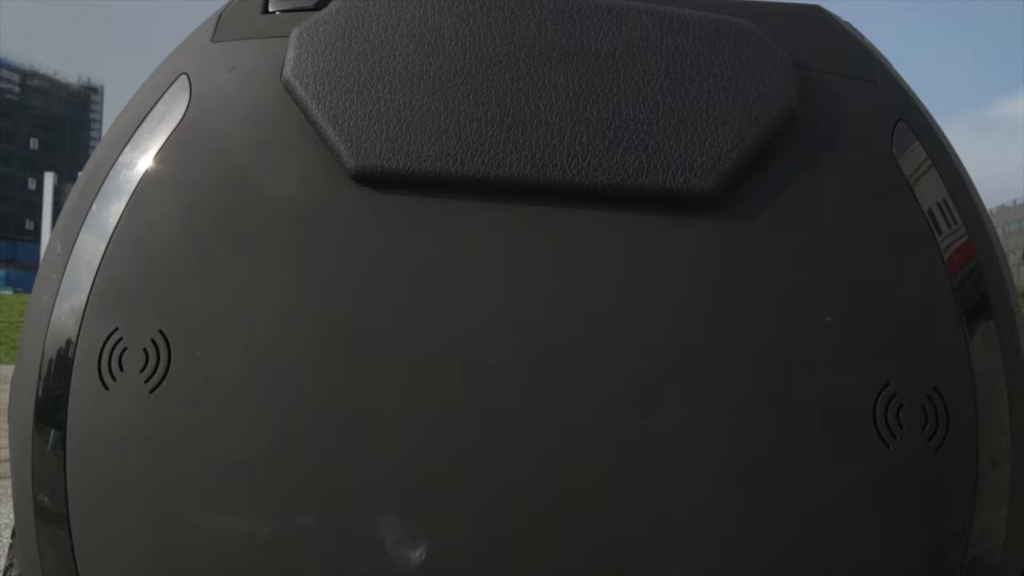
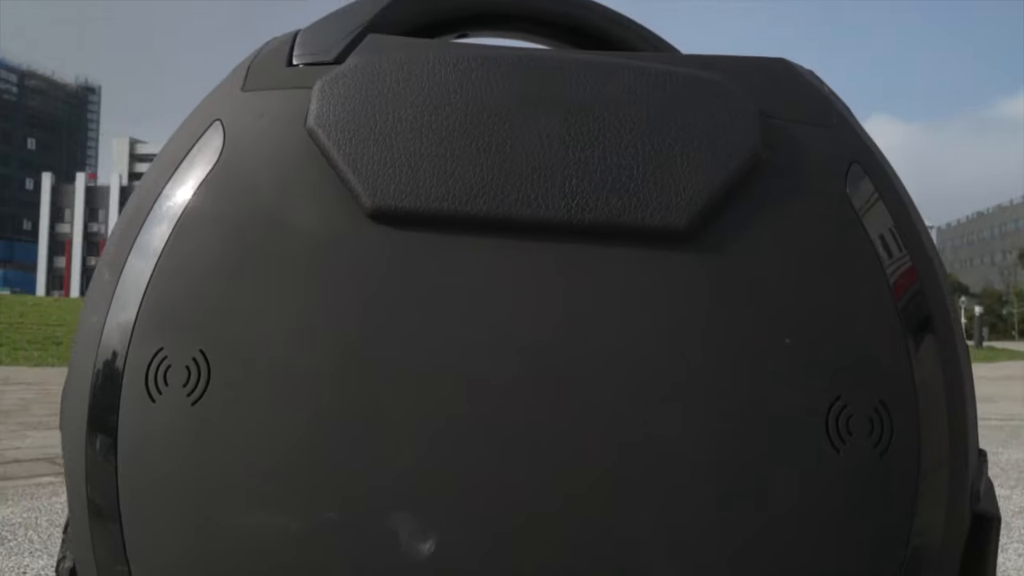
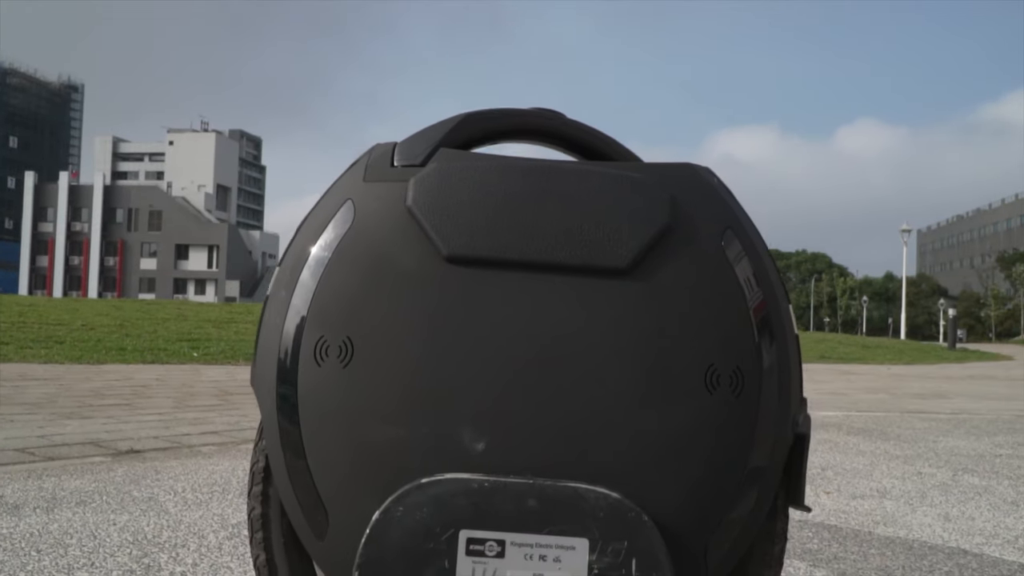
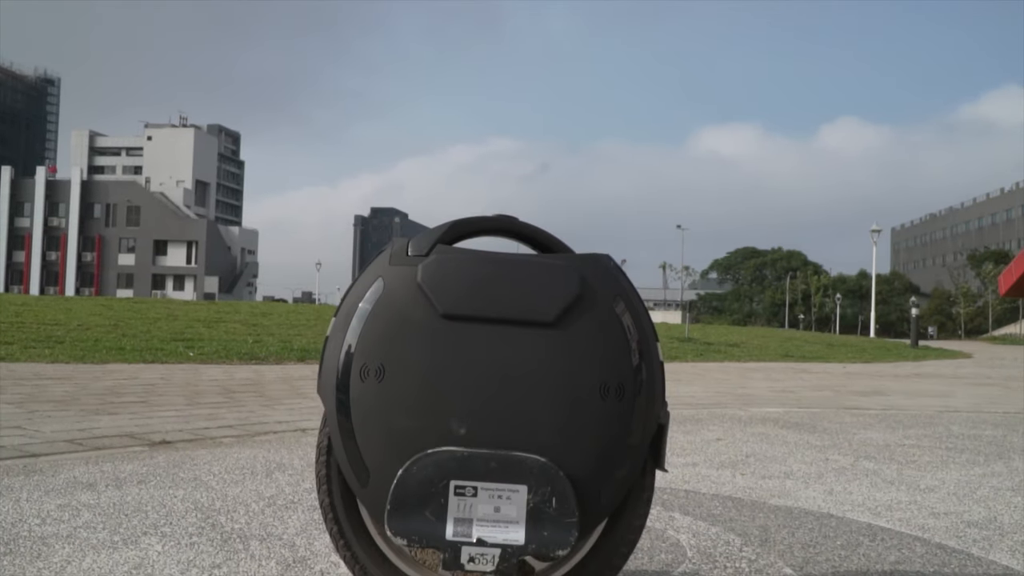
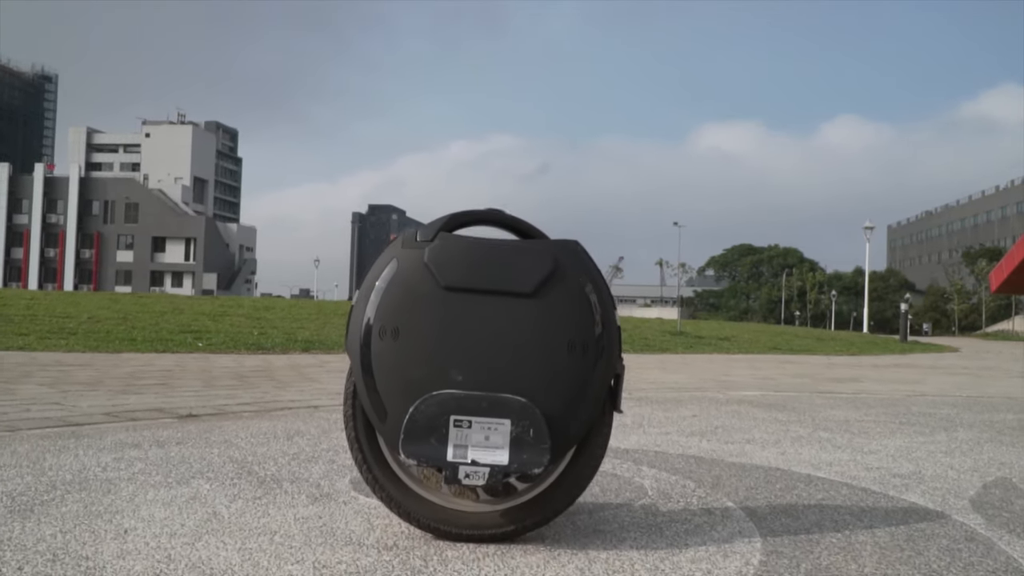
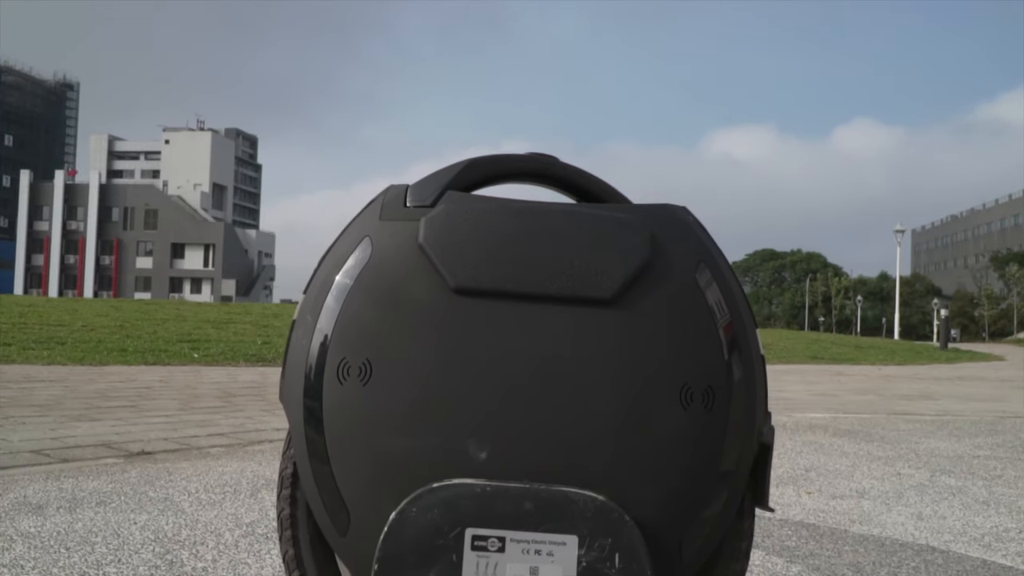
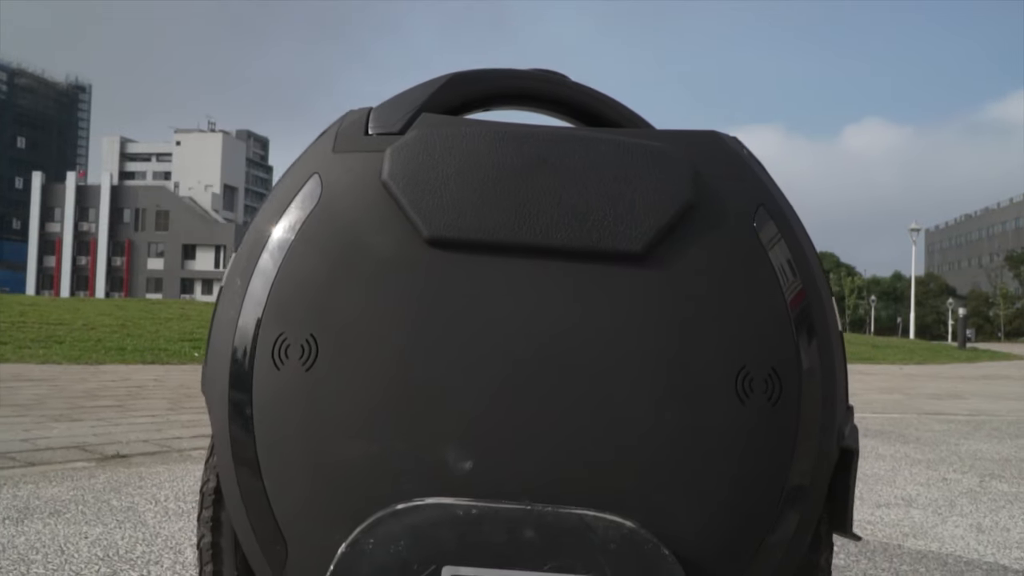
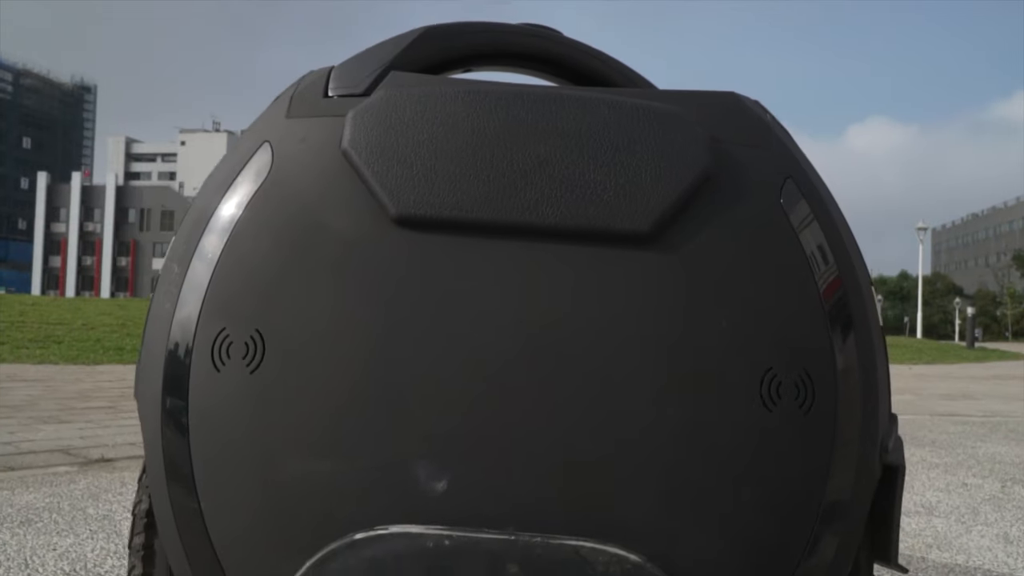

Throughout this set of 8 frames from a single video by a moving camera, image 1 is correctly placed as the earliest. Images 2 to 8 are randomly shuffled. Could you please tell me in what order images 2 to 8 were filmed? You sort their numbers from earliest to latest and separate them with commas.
2, 8, 7, 3, 6, 4, 5
